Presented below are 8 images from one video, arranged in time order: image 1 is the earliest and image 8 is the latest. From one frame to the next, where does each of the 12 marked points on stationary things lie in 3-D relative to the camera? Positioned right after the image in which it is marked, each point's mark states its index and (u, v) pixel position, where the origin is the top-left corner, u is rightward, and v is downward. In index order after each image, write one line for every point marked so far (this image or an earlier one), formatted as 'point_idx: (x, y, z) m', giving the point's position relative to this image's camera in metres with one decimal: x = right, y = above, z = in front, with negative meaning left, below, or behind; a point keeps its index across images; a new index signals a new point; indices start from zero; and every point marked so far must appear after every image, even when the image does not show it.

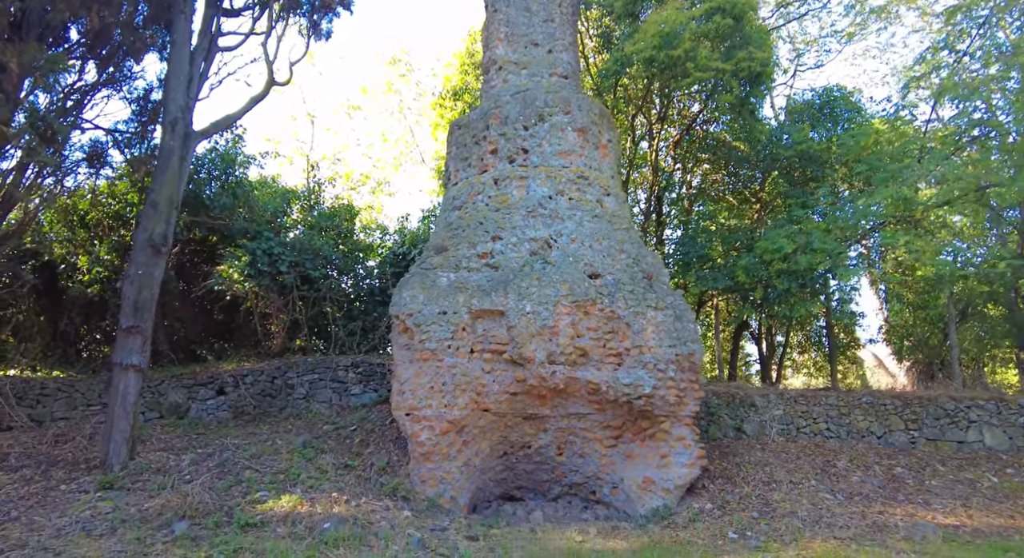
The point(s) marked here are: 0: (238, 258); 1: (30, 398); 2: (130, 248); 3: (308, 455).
0: (-4.9, +0.4, +10.0) m
1: (-7.6, -1.9, +8.9) m
2: (-6.9, +0.6, +10.2) m
3: (-2.8, -2.4, +7.8) m
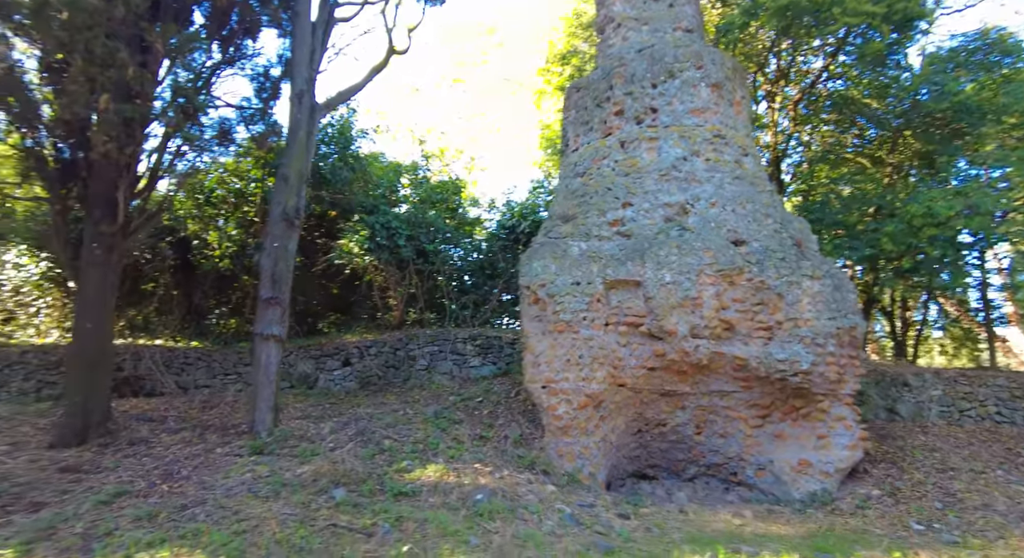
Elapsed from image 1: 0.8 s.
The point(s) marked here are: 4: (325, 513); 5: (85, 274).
0: (-2.8, +0.8, +10.1) m
1: (-5.6, -1.5, +9.5) m
2: (-4.8, +1.0, +10.5) m
3: (-1.0, -2.0, +7.8) m
4: (-1.8, -2.2, +5.4) m
5: (-5.7, +0.1, +7.6) m
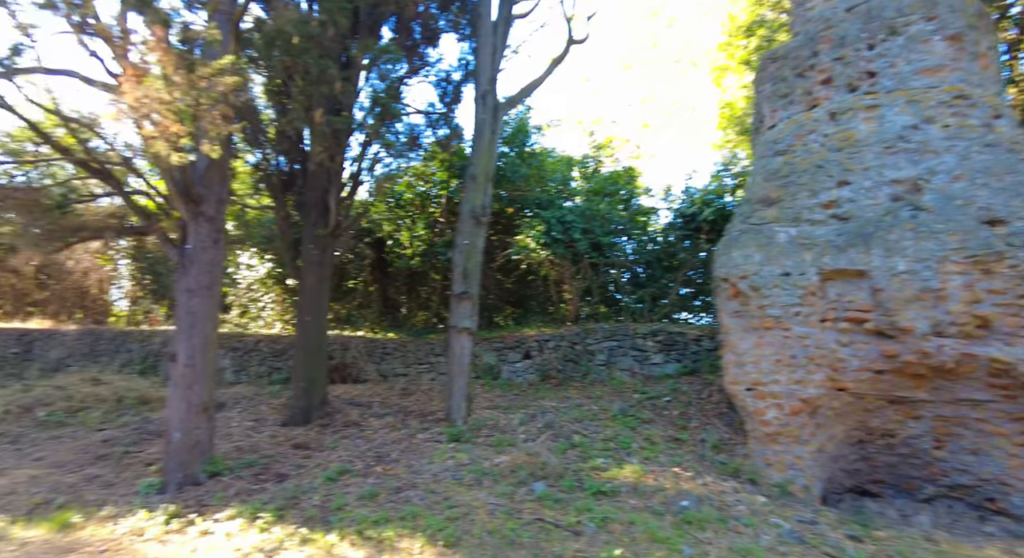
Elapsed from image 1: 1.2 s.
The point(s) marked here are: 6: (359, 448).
0: (+0.4, +0.9, +10.2) m
1: (-2.5, -1.4, +10.4) m
2: (-1.5, +1.1, +11.1) m
3: (+1.6, -1.9, +7.5) m
4: (+0.2, -2.2, +5.4) m
5: (-3.1, +0.1, +8.5) m
6: (-2.0, -2.2, +7.3) m
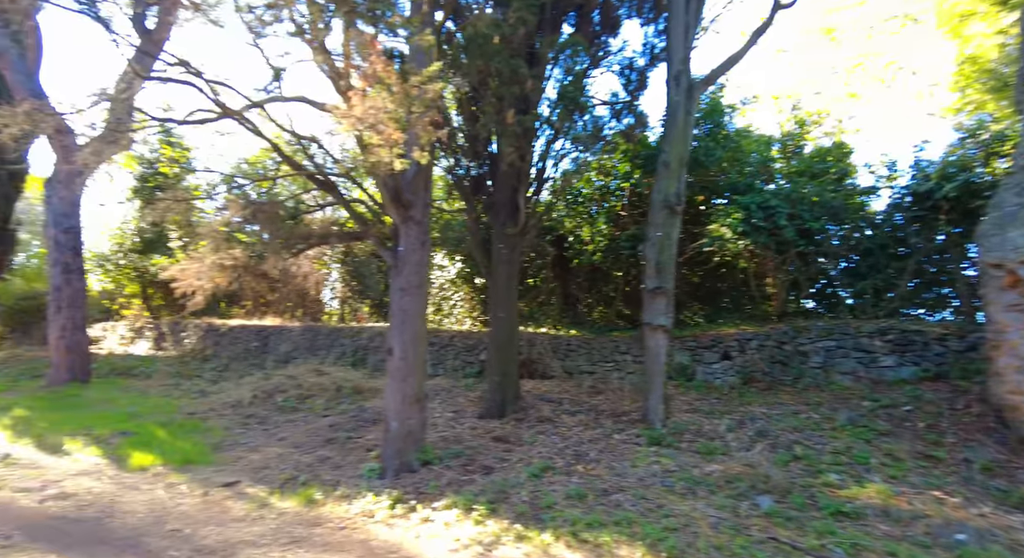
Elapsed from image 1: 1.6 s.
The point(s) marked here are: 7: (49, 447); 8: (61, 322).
0: (+3.6, +1.0, +9.4) m
1: (+0.9, -1.4, +10.3) m
2: (+2.0, +1.2, +10.8) m
3: (+4.1, -1.8, +6.5) m
4: (+2.1, -2.1, +4.8) m
5: (-0.2, +0.1, +8.7) m
6: (+0.6, -2.1, +7.3) m
7: (-6.3, -2.3, +7.7) m
8: (-9.2, -0.8, +11.5) m
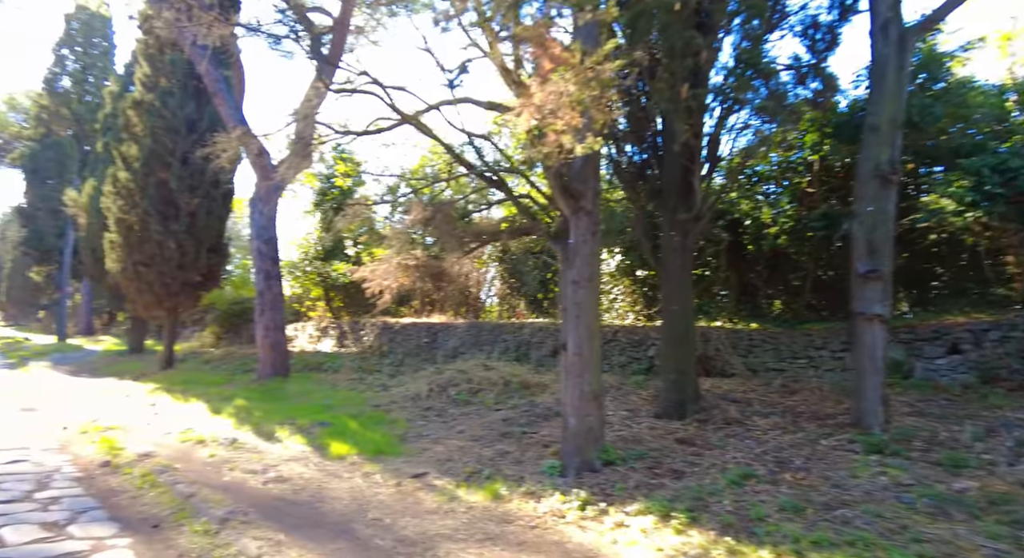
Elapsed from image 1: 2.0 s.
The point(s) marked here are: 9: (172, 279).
0: (+6.1, +1.3, +7.9) m
1: (+3.8, -1.2, +9.5) m
2: (+5.0, +1.4, +9.6) m
3: (+6.0, -1.5, +4.9) m
4: (+3.7, -1.9, +3.8) m
5: (+2.3, +0.3, +8.2) m
6: (+2.8, -2.0, +6.6) m
7: (-3.8, -2.4, +8.7) m
8: (-5.7, -1.0, +13.0) m
9: (-9.4, 0.0, +15.6) m
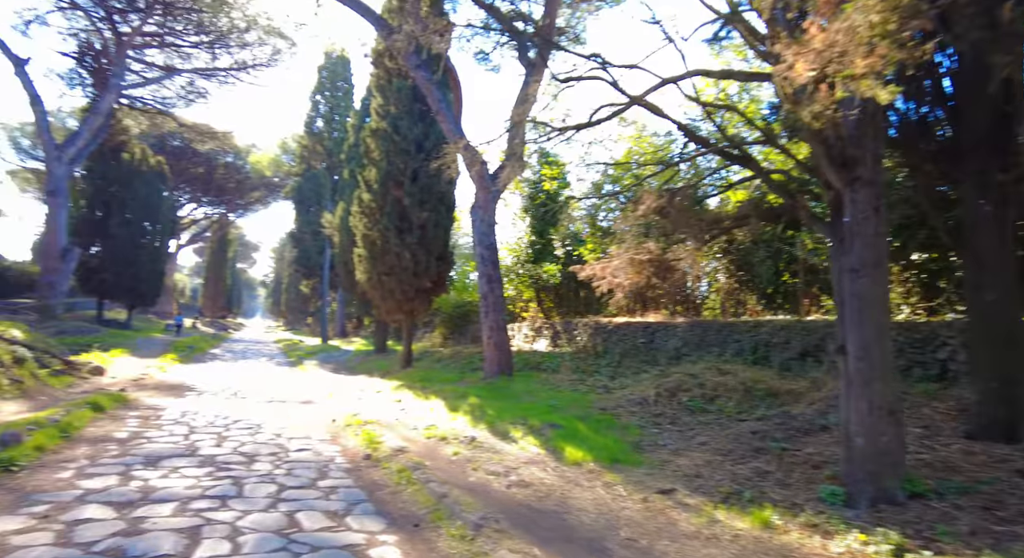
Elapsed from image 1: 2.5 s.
0: (+8.7, +1.7, +4.7) m
1: (+7.2, -0.9, +7.0) m
2: (+8.2, +1.8, +6.8) m
3: (+7.7, -1.2, +2.0) m
4: (+5.2, -1.7, +1.7) m
5: (+5.2, +0.5, +6.3) m
6: (+5.3, -1.8, +4.6) m
7: (-0.2, -2.4, +8.8) m
8: (-0.6, -1.1, +13.6) m
9: (-3.2, -0.2, +17.2) m
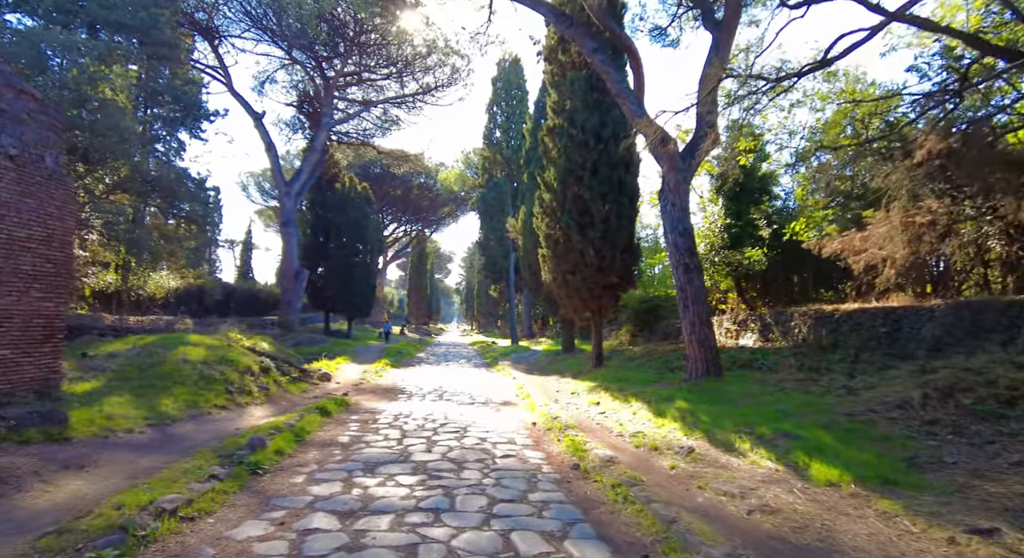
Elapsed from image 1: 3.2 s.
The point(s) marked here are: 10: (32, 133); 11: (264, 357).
0: (+9.7, +2.4, +1.0) m
1: (+9.1, -0.2, +3.6) m
2: (+9.9, +2.5, +3.1) m
3: (+8.1, -0.6, -1.3) m
4: (+5.7, -1.2, -0.8) m
5: (+7.0, +1.0, +3.6) m
6: (+6.7, -1.3, +1.9) m
7: (+2.8, -2.2, +7.6) m
8: (+3.9, -0.8, +12.3) m
9: (+2.4, -0.1, +16.5) m
10: (-5.7, +1.7, +6.6) m
11: (-6.1, -1.9, +13.8) m
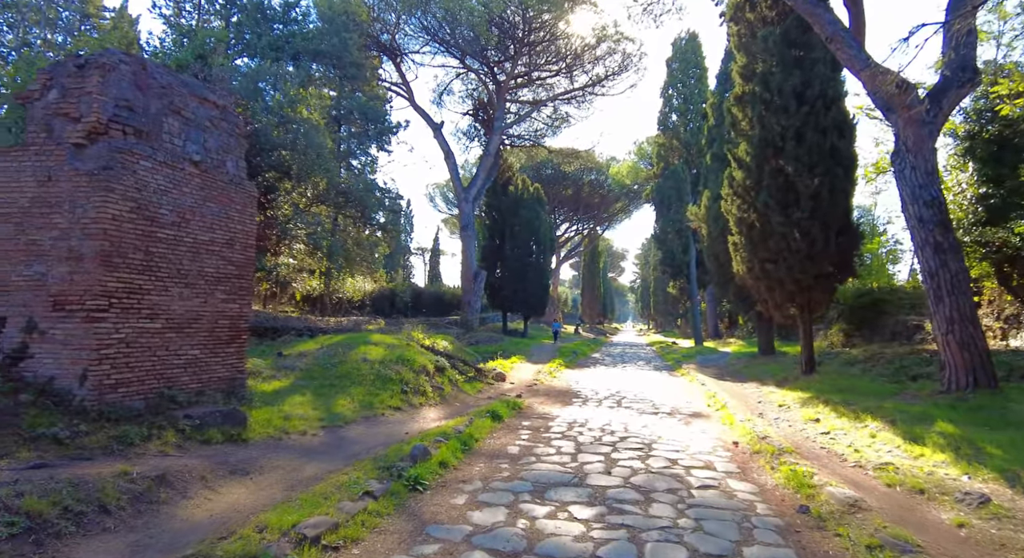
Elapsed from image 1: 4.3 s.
0: (+9.3, +2.8, -3.1) m
1: (+9.6, +0.2, -0.5) m
2: (+10.1, +2.9, -1.2) m
3: (+7.1, -0.2, -4.9) m
4: (+5.0, -1.0, -3.7) m
5: (+7.5, +1.3, +0.1) m
6: (+6.8, -1.0, -1.4) m
7: (+4.9, -2.0, +5.2) m
8: (+7.2, -0.6, +9.3) m
9: (+7.1, +0.2, +13.9) m
10: (-3.6, +1.7, +6.9) m
11: (-1.7, -1.9, +13.8) m
